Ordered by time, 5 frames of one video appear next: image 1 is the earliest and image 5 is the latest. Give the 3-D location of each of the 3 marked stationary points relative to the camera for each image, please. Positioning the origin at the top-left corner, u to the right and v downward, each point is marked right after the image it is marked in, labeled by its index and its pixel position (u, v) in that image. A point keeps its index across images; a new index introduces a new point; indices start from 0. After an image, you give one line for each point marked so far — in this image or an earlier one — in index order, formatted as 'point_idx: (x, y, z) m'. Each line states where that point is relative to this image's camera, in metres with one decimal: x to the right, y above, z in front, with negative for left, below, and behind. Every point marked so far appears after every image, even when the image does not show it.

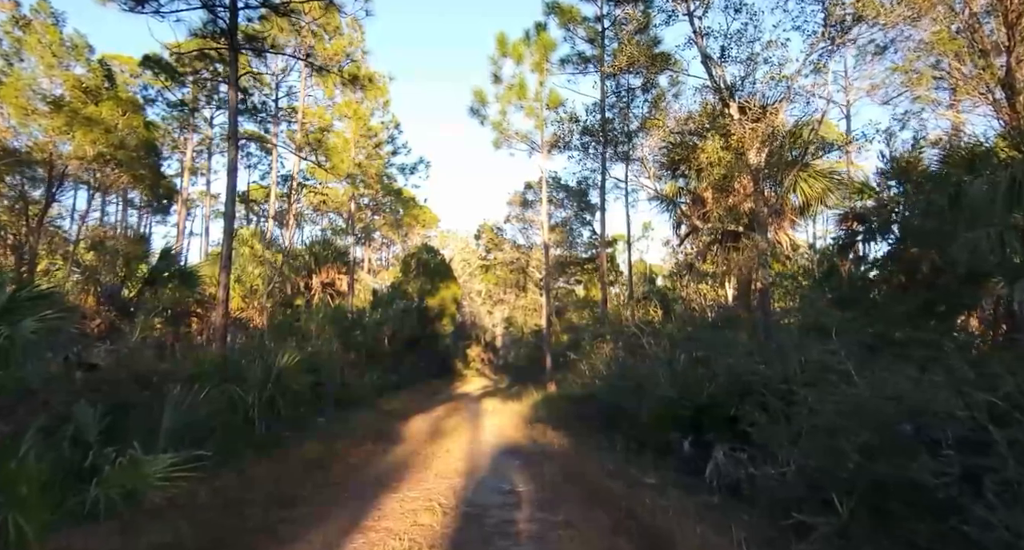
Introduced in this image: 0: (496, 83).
0: (-0.5, +6.0, +17.4) m
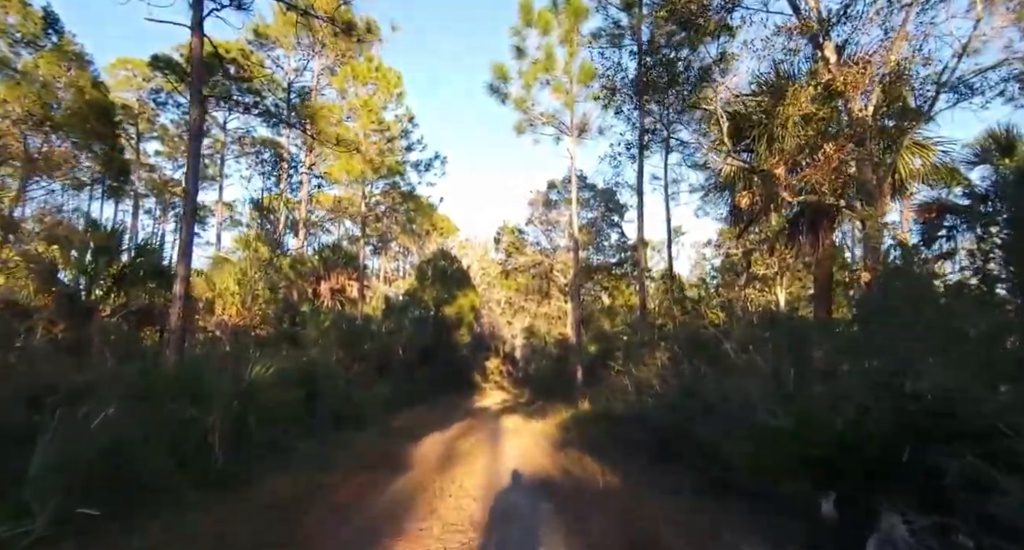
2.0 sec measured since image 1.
0: (+0.2, +6.0, +15.3) m
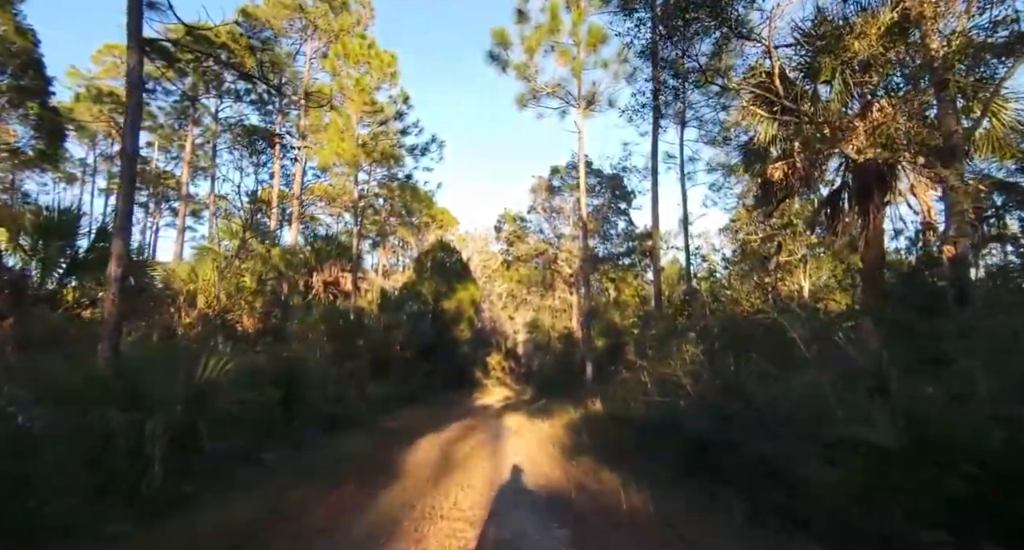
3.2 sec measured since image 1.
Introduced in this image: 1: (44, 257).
0: (+0.2, +6.3, +13.9) m
1: (-8.3, +0.3, +9.8) m
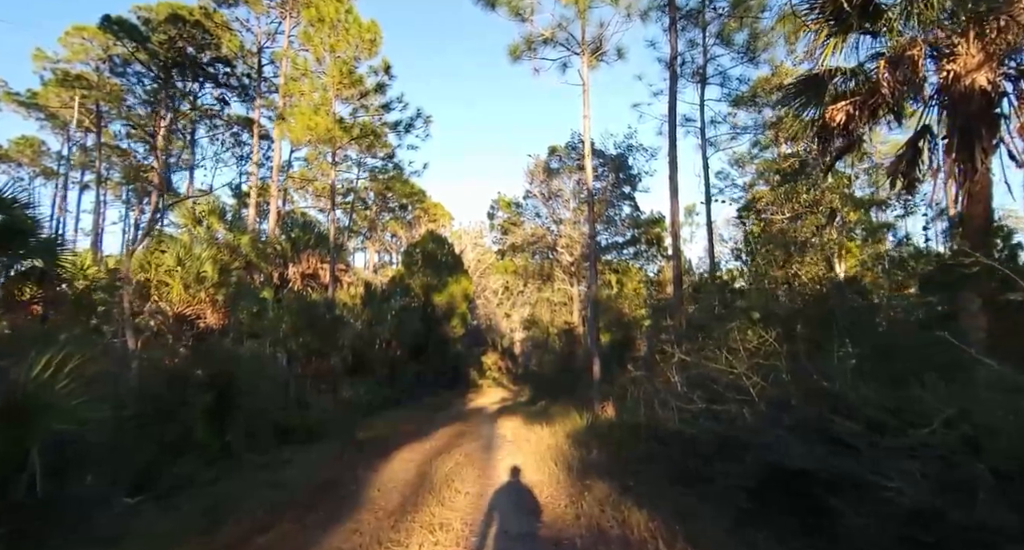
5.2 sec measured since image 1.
0: (0.0, +6.7, +11.6) m
1: (-8.4, +0.7, +7.4) m
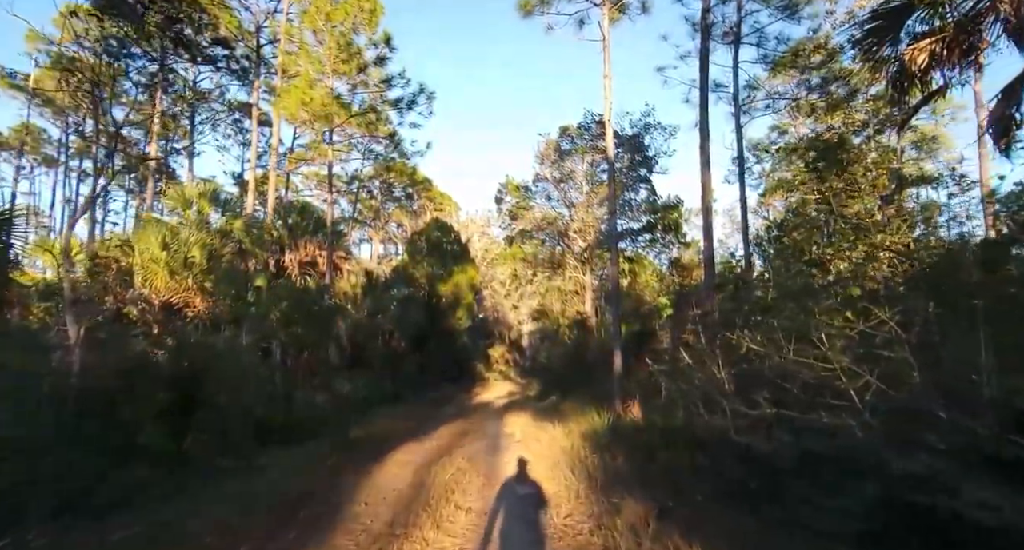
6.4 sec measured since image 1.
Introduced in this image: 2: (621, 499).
0: (+0.2, +7.1, +10.1) m
1: (-8.3, +1.0, +6.2) m
2: (+1.3, -2.6, +6.5) m
